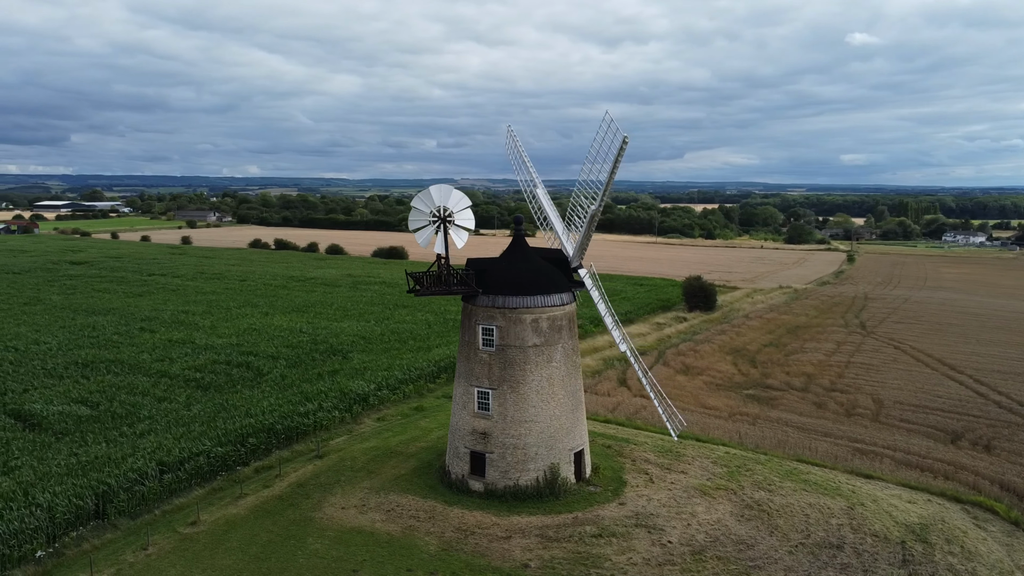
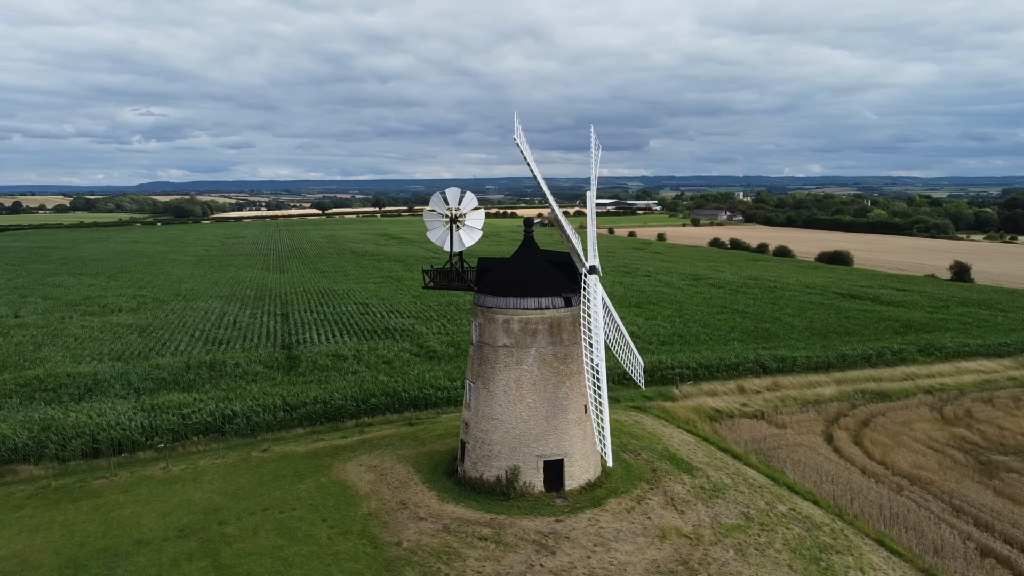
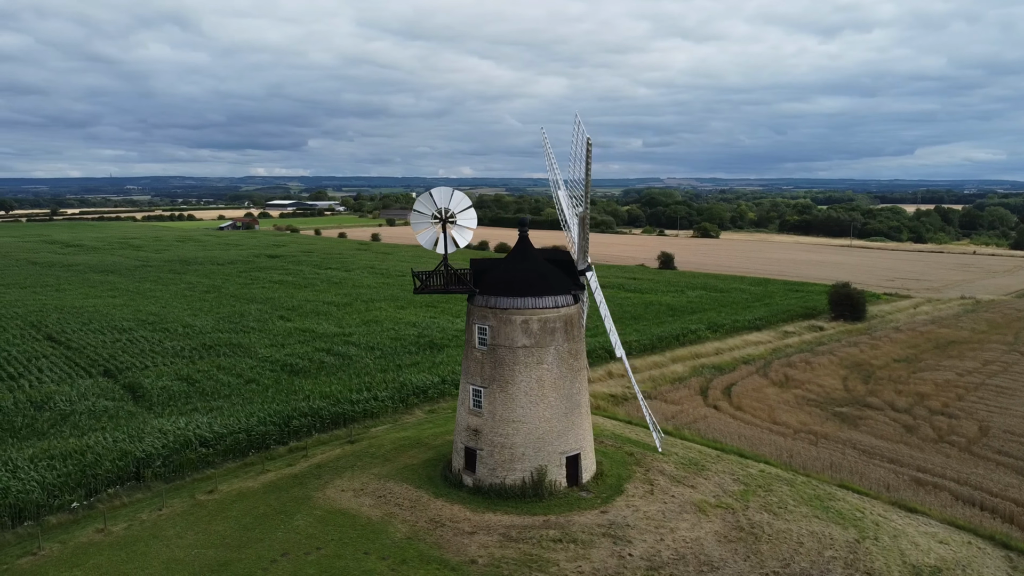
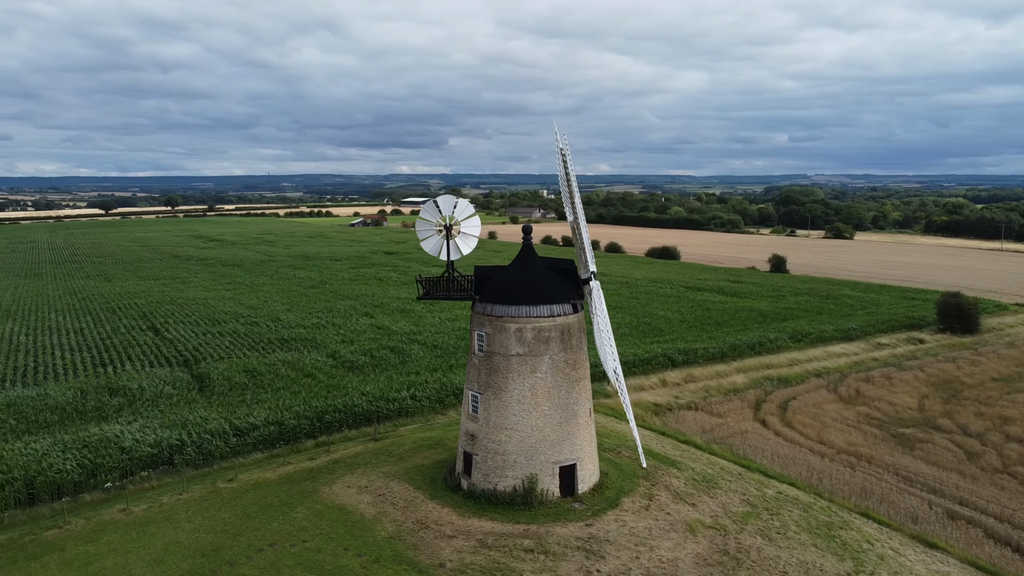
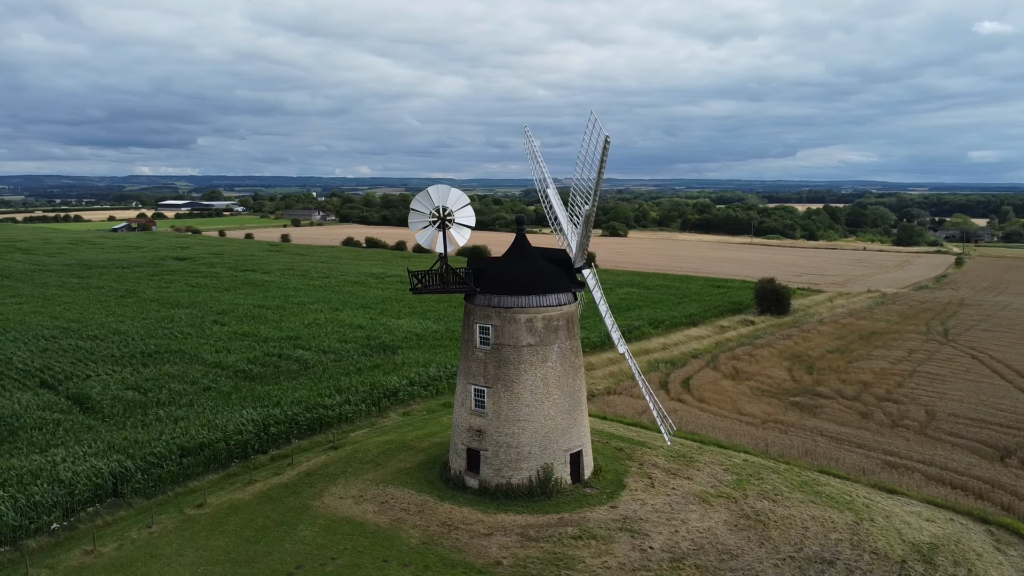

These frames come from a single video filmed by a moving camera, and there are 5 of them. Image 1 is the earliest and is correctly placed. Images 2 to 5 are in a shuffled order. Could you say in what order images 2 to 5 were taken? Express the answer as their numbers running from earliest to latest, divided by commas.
5, 3, 4, 2
